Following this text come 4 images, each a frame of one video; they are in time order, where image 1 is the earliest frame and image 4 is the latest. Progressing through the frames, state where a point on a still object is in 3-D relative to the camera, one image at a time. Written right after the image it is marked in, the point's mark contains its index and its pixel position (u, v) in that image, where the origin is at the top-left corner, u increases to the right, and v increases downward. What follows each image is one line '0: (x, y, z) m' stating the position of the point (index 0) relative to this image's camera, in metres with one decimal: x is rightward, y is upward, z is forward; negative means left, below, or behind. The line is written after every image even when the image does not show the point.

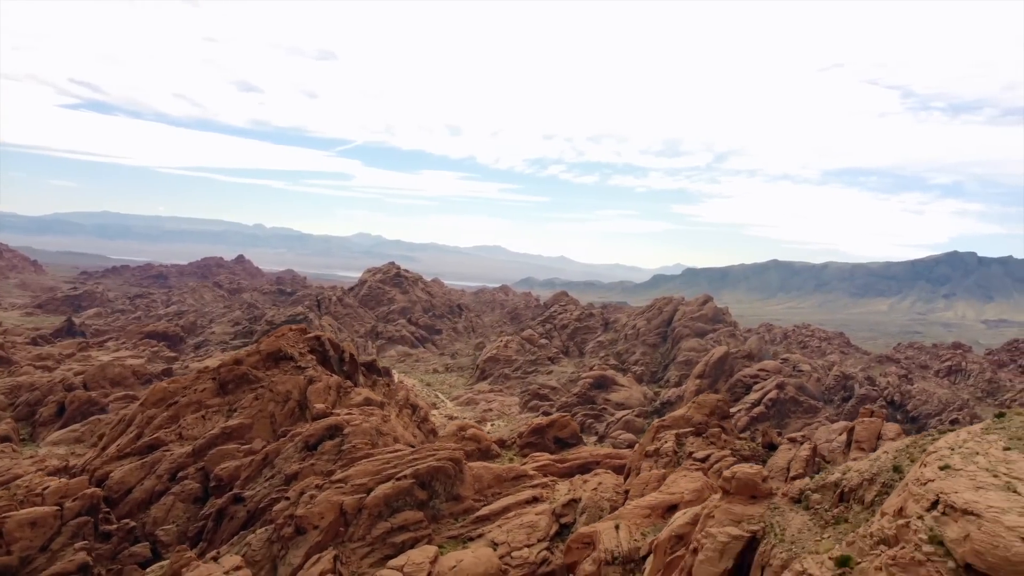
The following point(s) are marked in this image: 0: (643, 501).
0: (+2.9, -4.5, +18.1) m
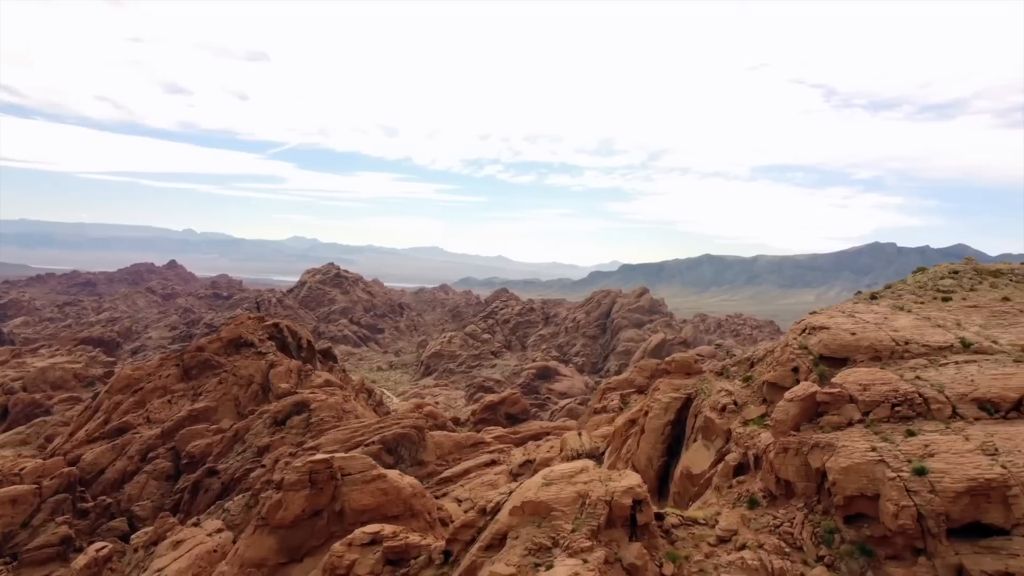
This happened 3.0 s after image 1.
0: (+2.0, -3.7, +20.2) m
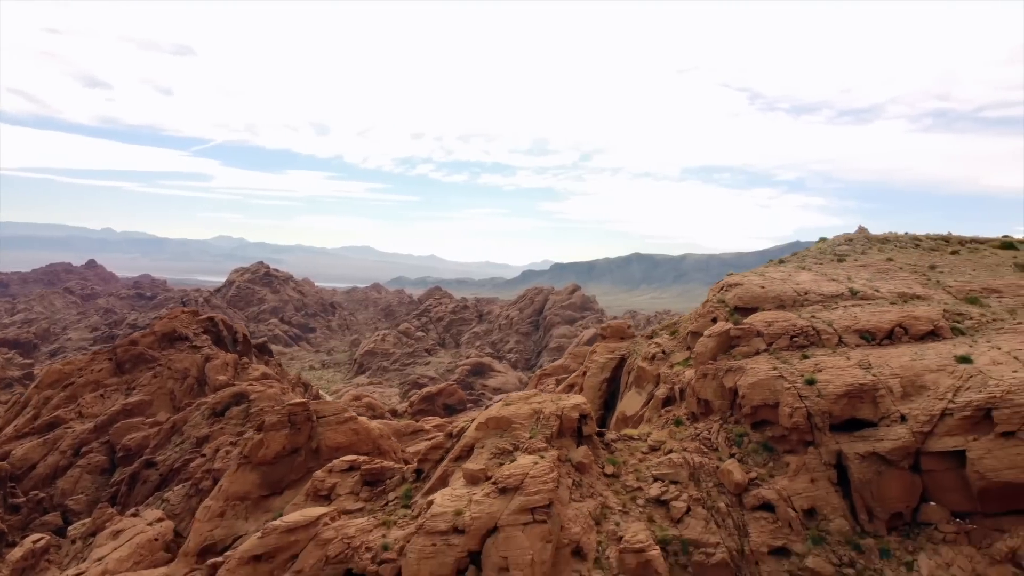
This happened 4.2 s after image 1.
0: (+0.5, -3.4, +21.1) m
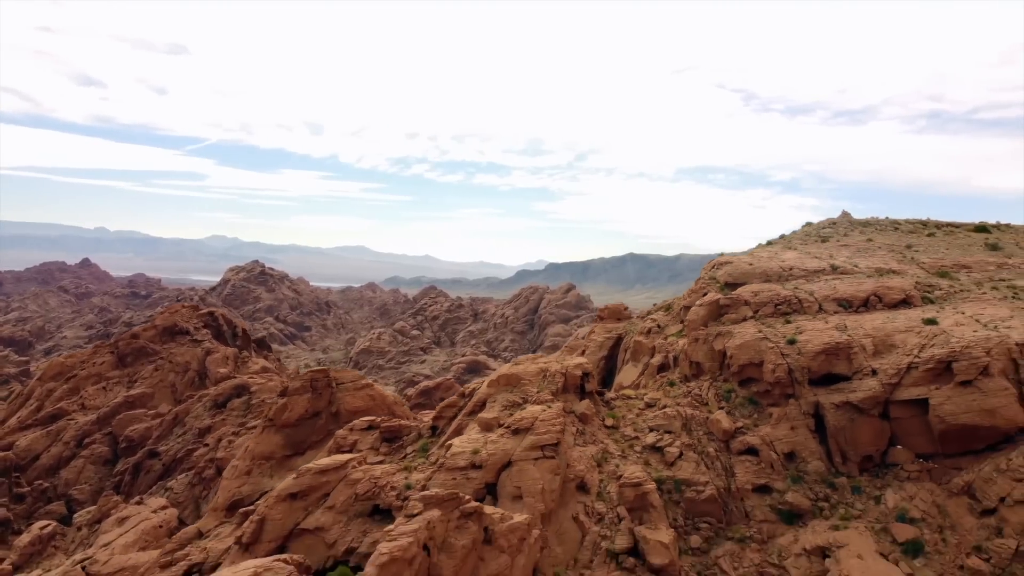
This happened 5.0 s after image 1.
0: (+0.5, -3.2, +21.6) m
